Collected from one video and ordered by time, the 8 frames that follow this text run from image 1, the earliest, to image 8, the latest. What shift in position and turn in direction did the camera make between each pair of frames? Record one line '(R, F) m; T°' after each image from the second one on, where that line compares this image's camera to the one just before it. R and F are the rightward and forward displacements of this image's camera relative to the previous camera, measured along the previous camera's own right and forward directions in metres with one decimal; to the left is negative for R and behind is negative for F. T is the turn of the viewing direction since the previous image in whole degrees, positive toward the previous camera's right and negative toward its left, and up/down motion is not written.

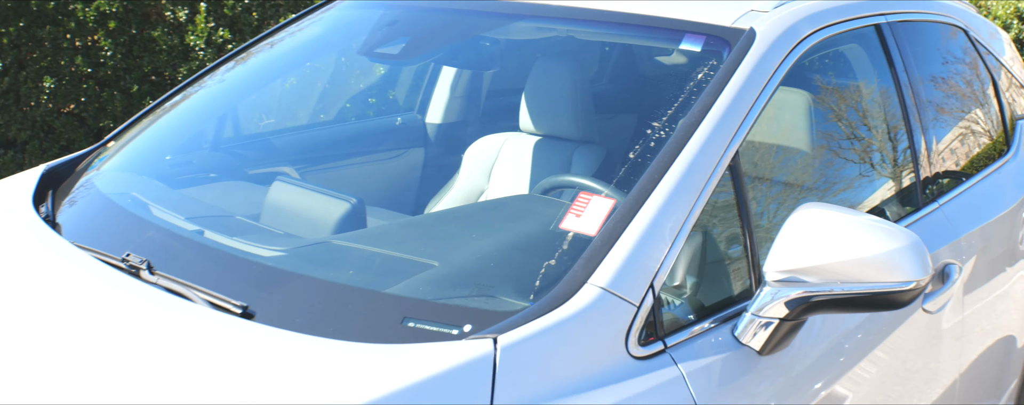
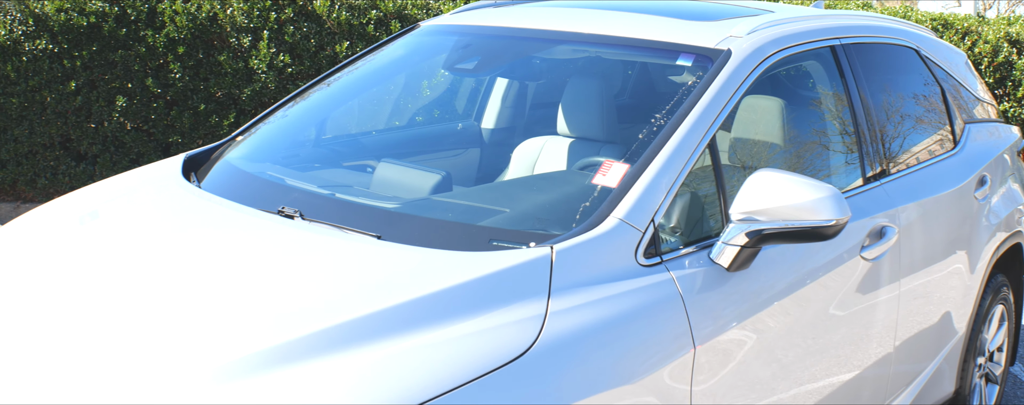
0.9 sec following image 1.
(-0.1, -0.6) m; -1°
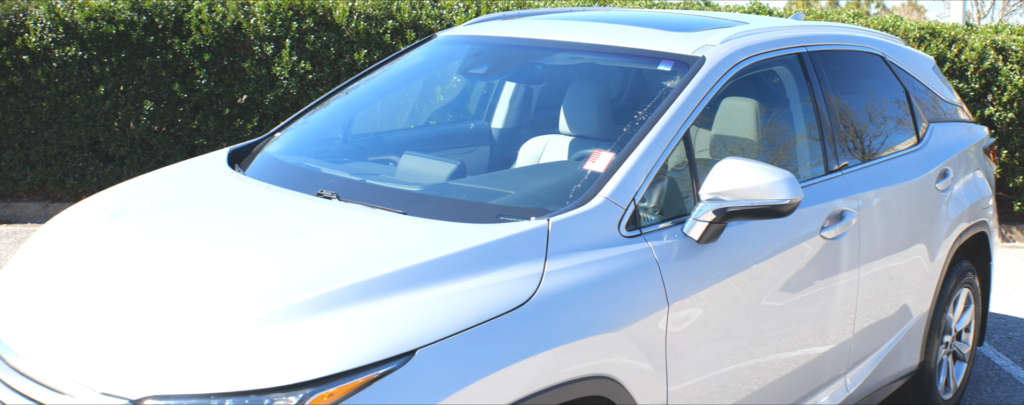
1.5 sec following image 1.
(0.0, -0.3) m; -1°
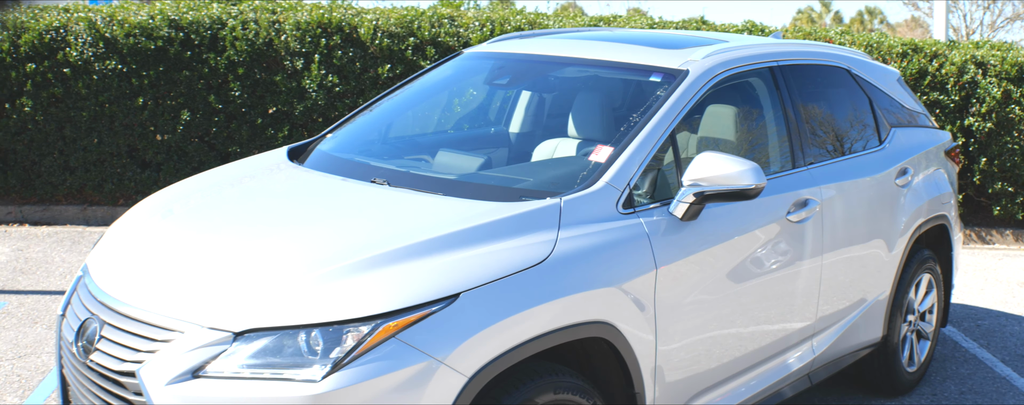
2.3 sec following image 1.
(0.0, -0.5) m; 0°
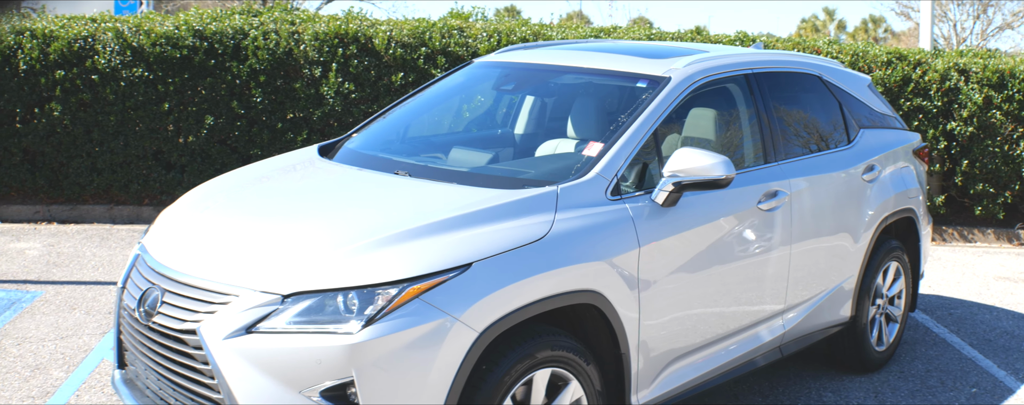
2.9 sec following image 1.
(0.0, -0.4) m; 0°
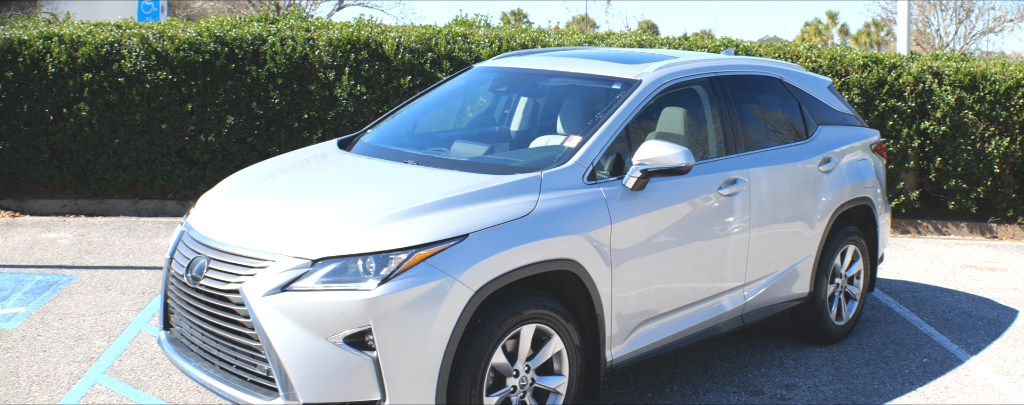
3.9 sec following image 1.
(+0.1, -0.5) m; 0°
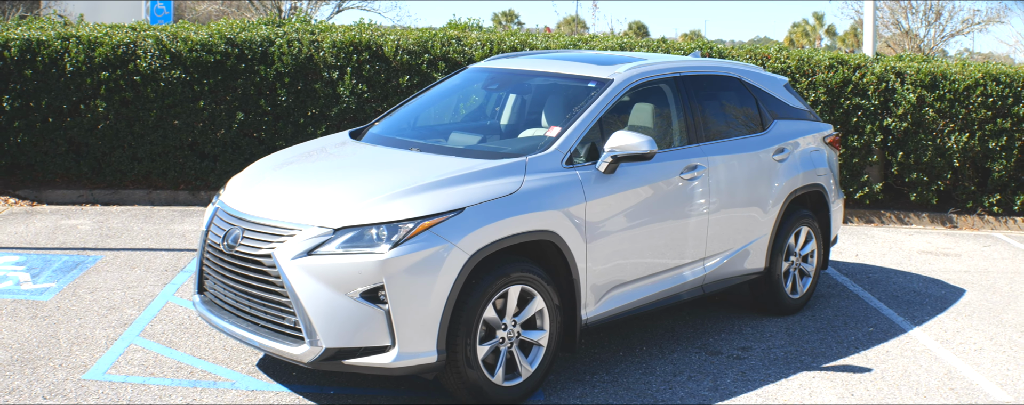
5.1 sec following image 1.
(0.0, -0.6) m; 0°
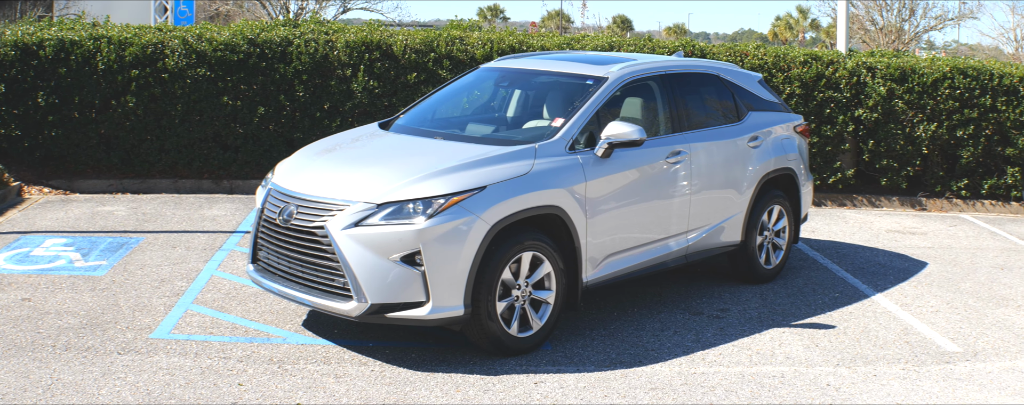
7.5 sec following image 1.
(-0.1, -0.7) m; +1°
